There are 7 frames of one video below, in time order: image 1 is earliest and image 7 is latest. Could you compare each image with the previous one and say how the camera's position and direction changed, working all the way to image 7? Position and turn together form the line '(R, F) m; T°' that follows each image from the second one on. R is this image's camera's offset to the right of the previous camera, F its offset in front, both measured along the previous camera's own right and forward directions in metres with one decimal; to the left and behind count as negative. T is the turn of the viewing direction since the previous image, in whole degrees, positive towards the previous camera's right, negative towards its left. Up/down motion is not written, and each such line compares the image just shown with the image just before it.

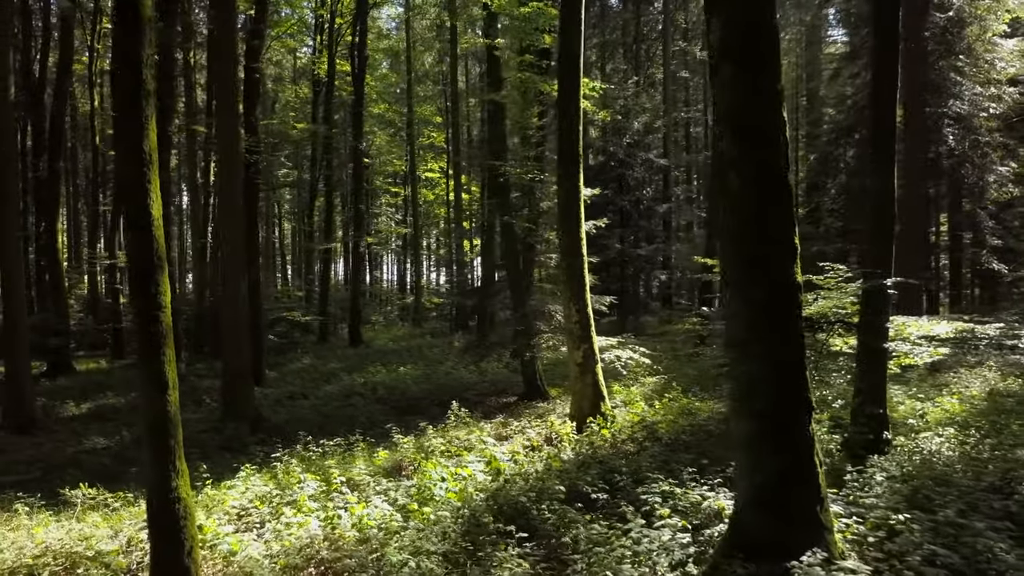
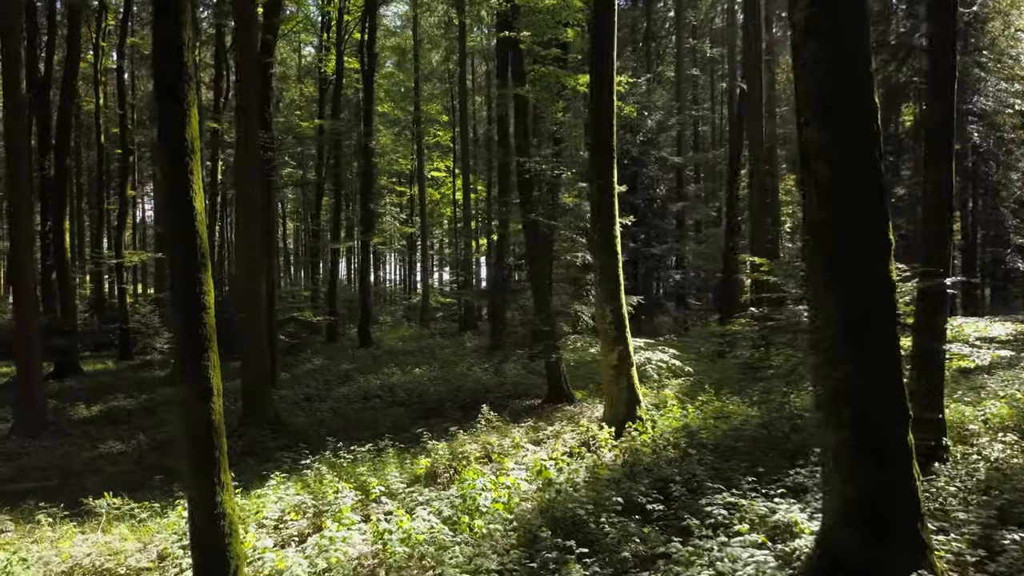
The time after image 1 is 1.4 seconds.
(-0.5, +0.4) m; 0°
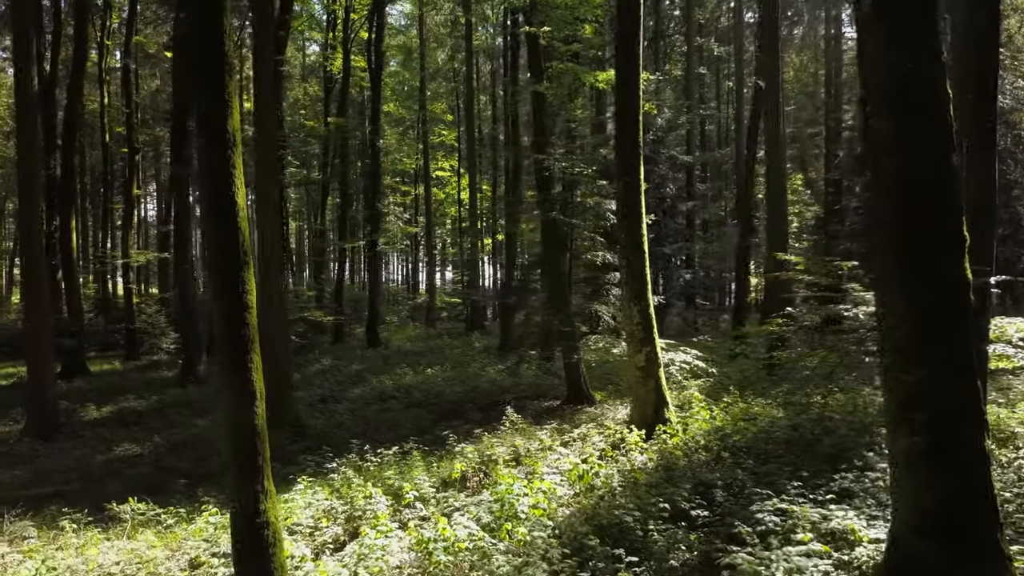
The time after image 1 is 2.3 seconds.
(-0.4, +0.2) m; 0°
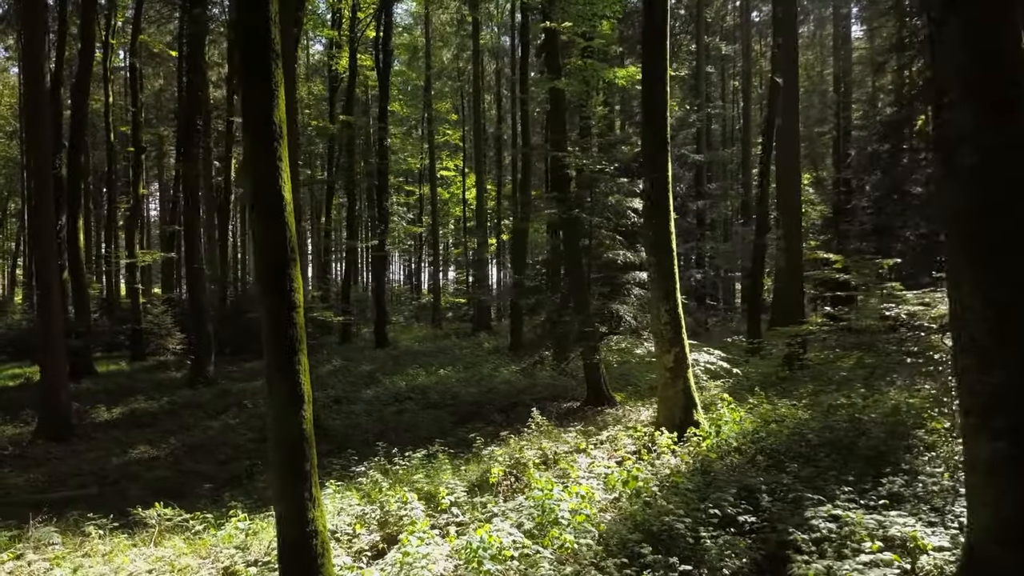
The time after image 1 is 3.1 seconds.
(-0.4, +0.2) m; 0°
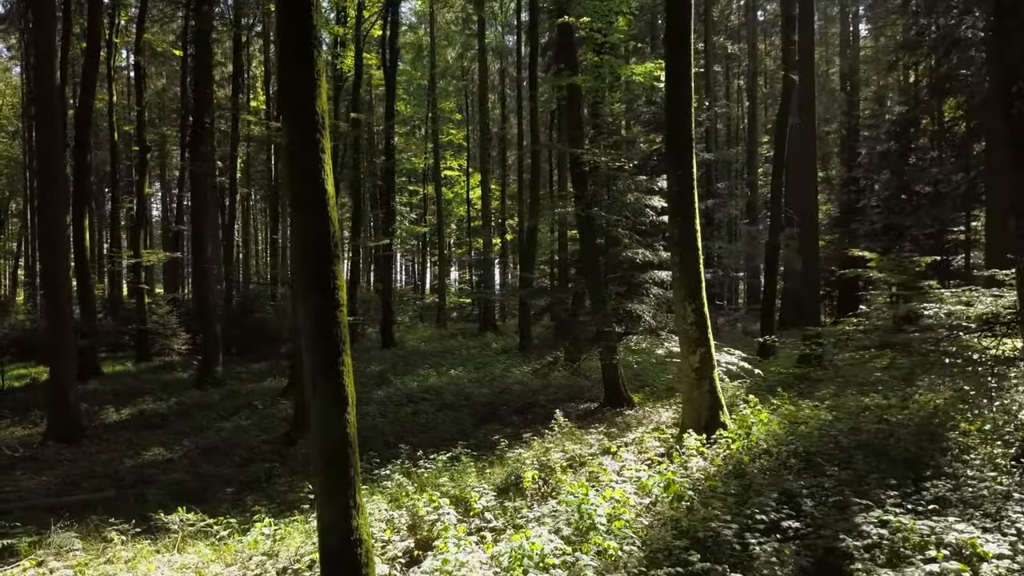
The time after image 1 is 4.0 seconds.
(-0.3, +0.2) m; 0°
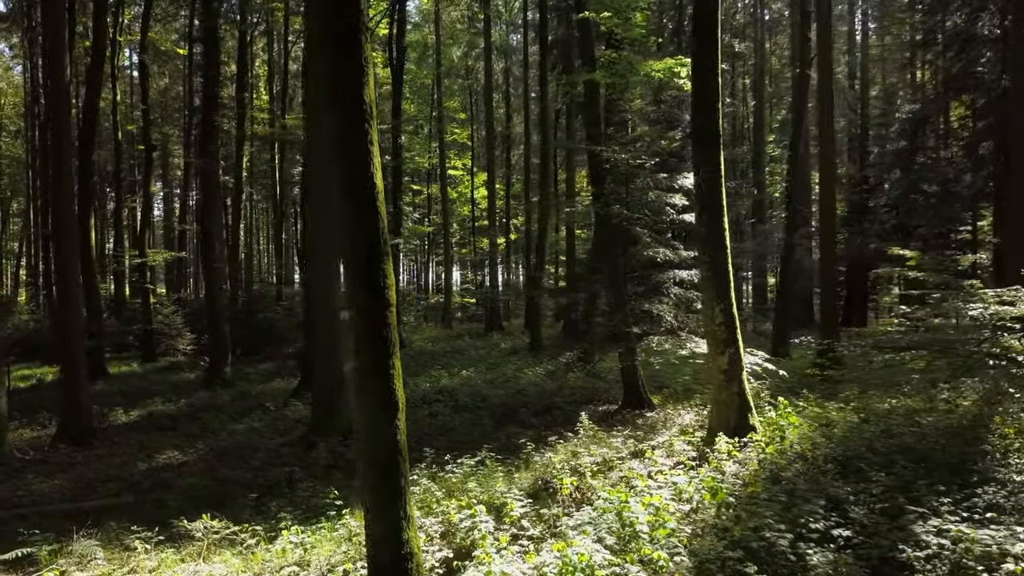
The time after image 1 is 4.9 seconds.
(-0.3, +0.2) m; 0°
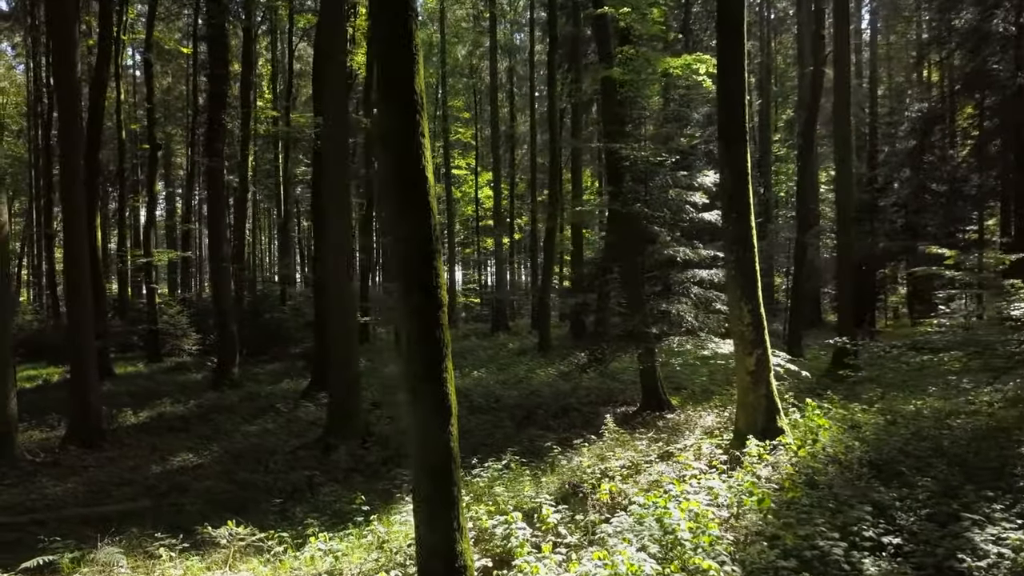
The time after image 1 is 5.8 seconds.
(-0.3, +0.2) m; 0°
